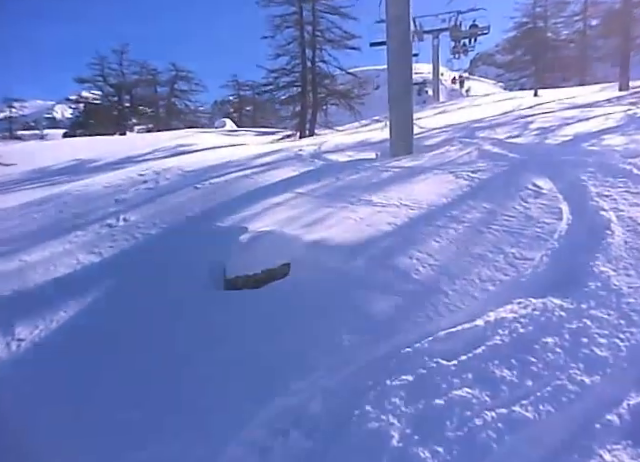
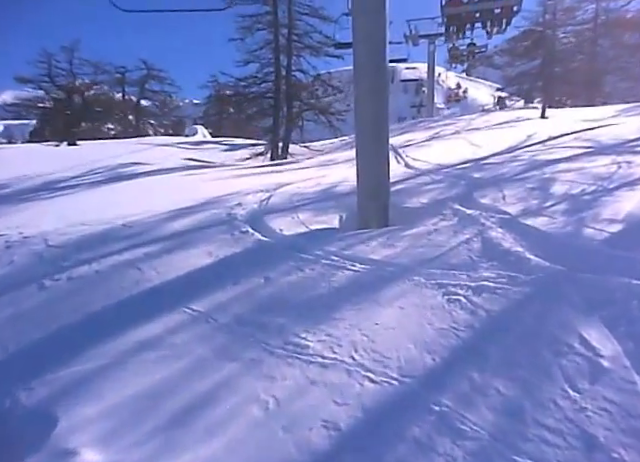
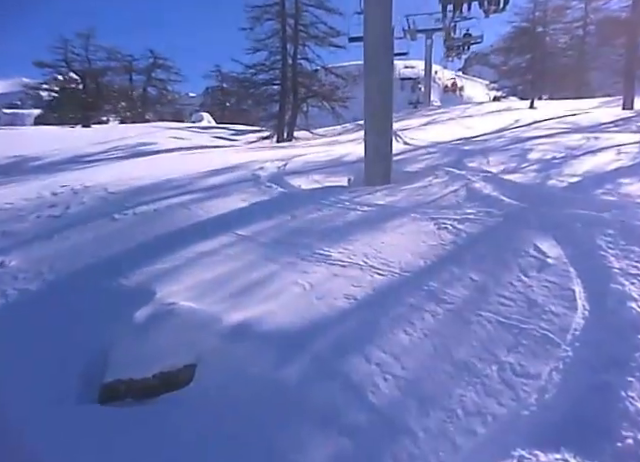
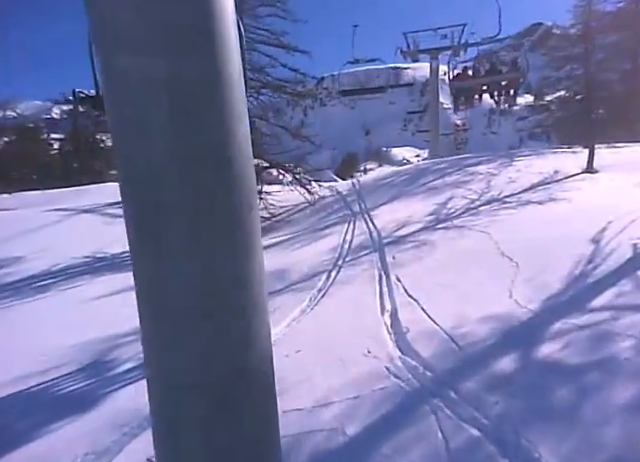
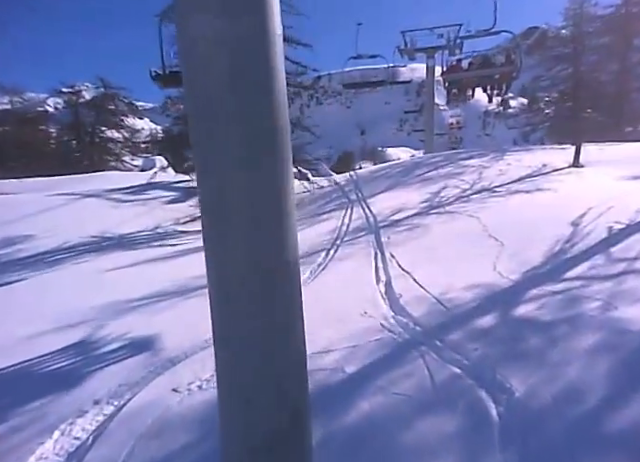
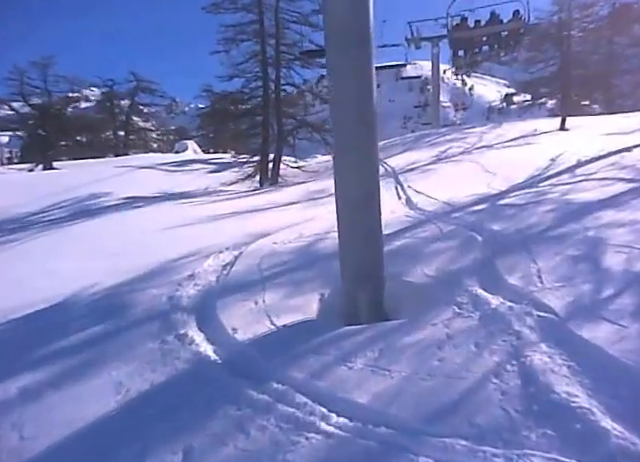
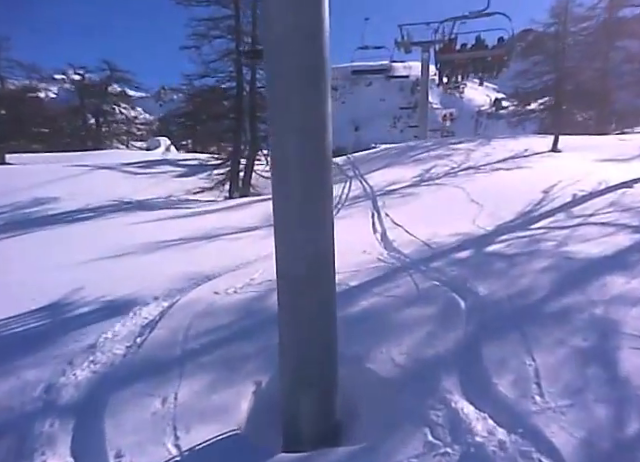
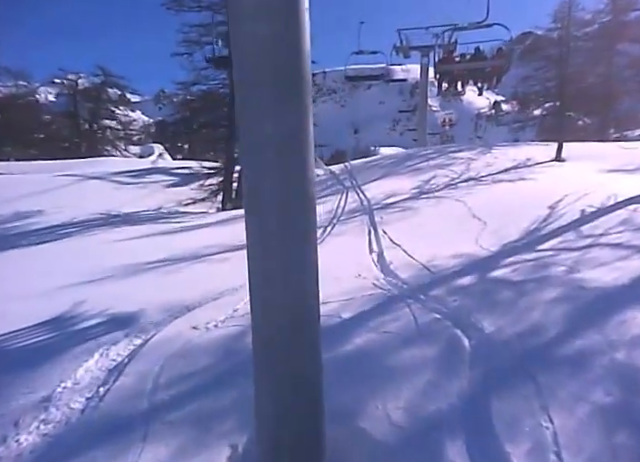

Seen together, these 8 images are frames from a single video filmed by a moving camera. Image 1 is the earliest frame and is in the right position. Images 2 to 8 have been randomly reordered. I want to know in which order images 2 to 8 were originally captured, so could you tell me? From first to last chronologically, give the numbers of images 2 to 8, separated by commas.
3, 2, 6, 7, 8, 5, 4
